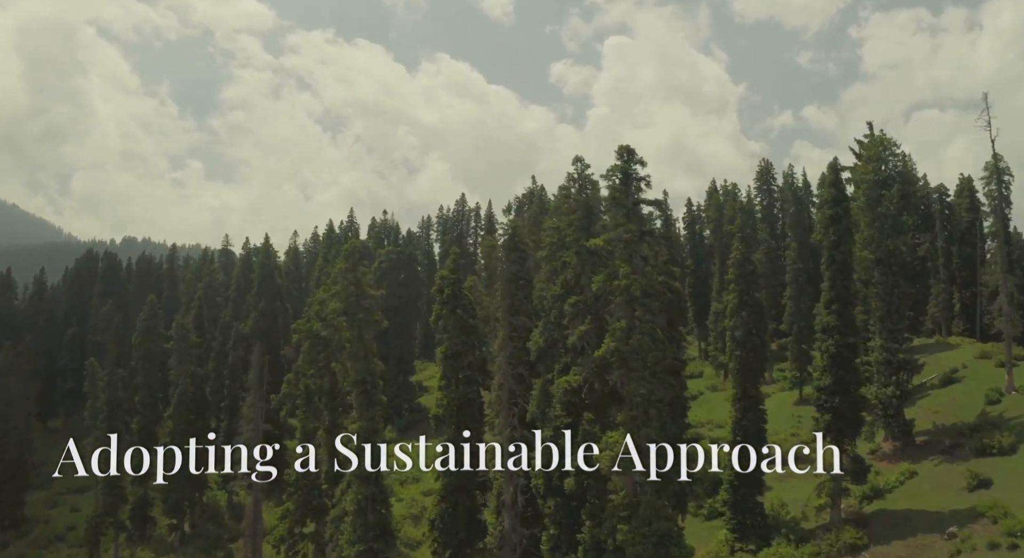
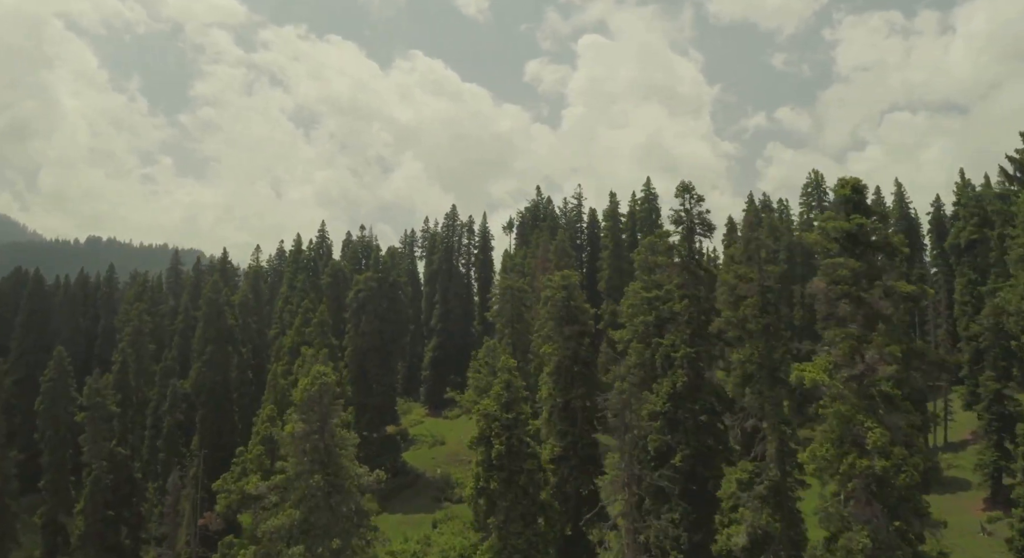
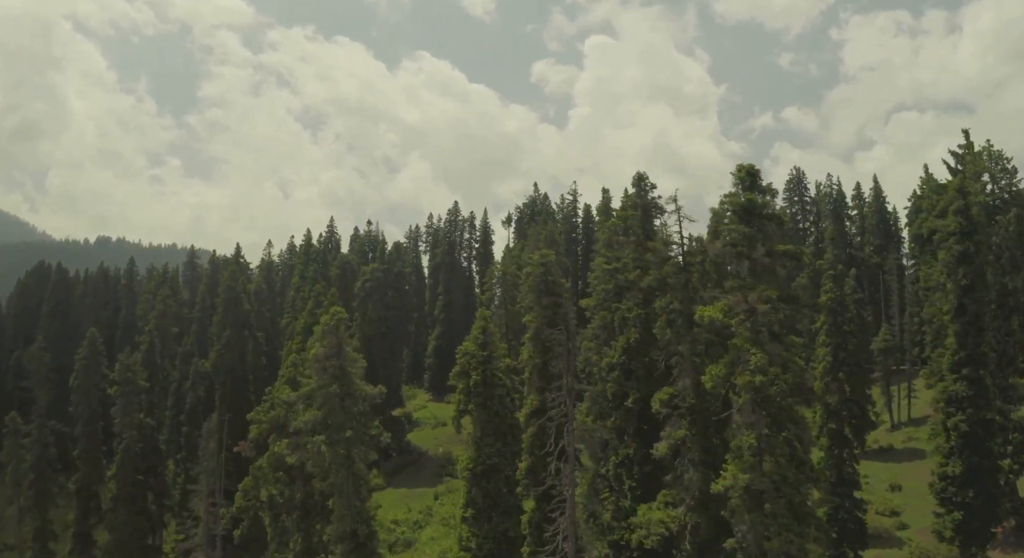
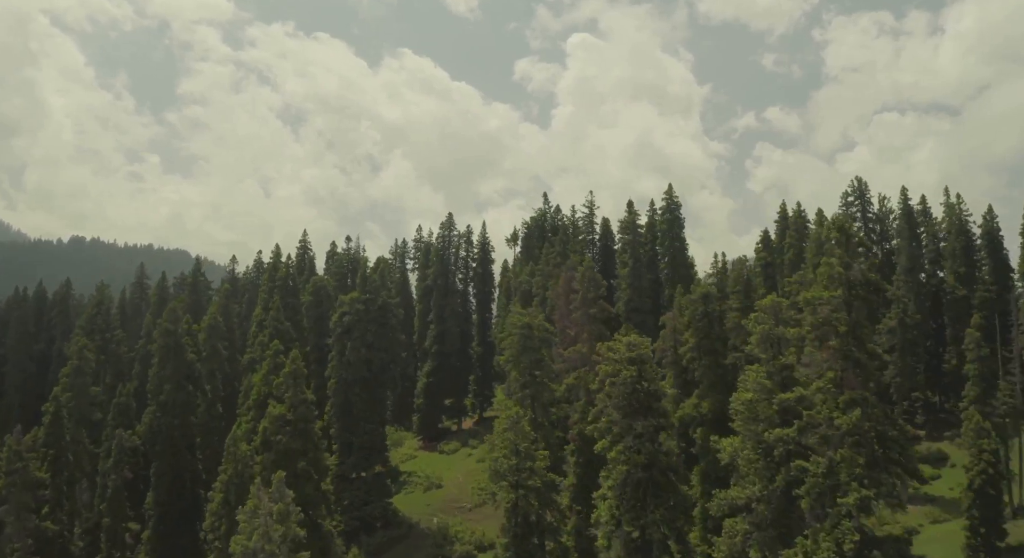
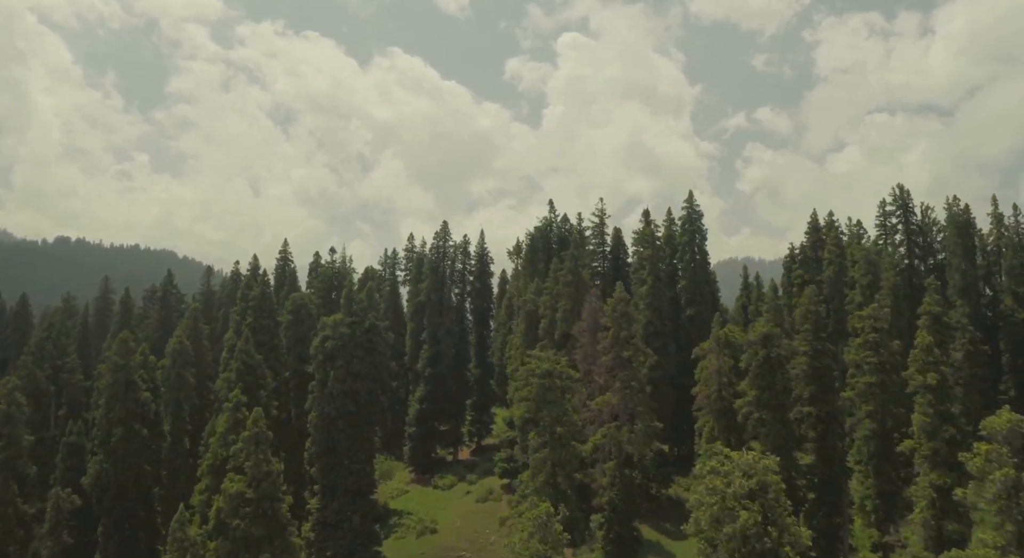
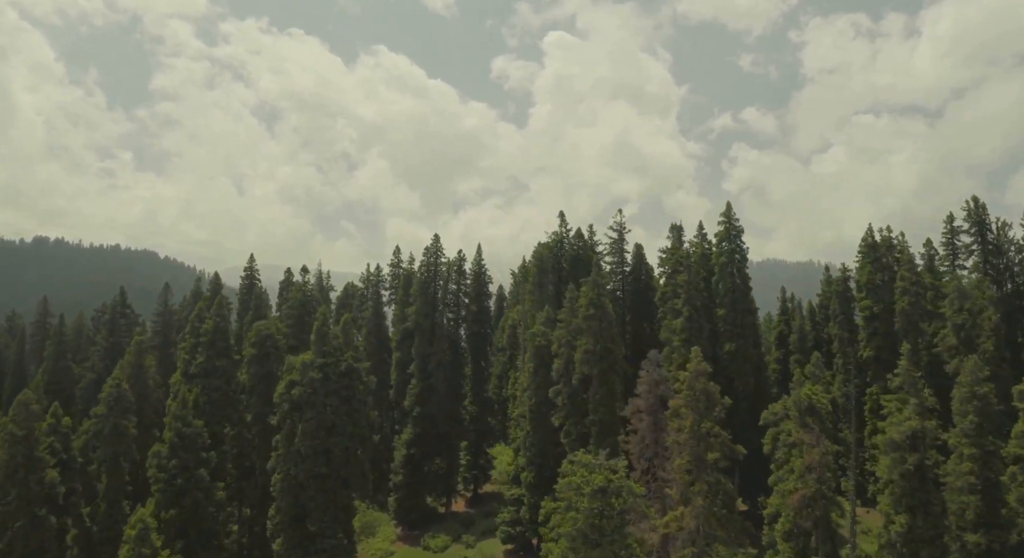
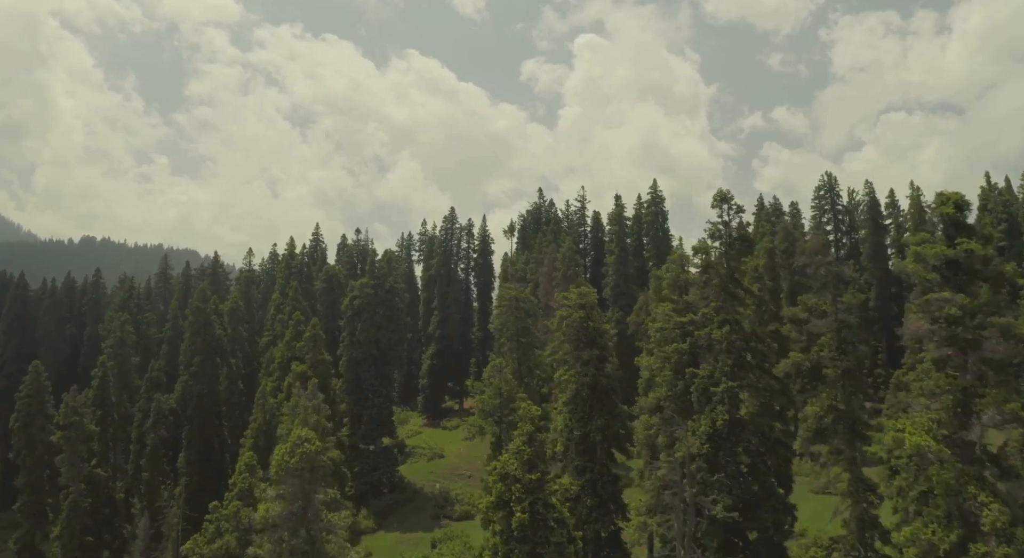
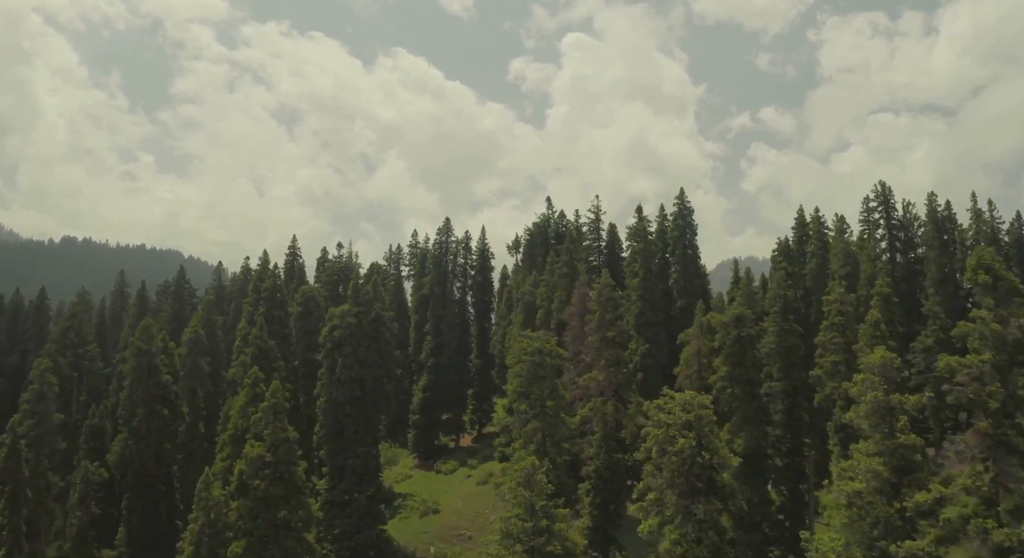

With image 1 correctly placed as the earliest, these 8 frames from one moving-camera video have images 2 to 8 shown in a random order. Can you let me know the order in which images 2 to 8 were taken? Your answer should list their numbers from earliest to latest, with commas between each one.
3, 2, 7, 4, 8, 5, 6
